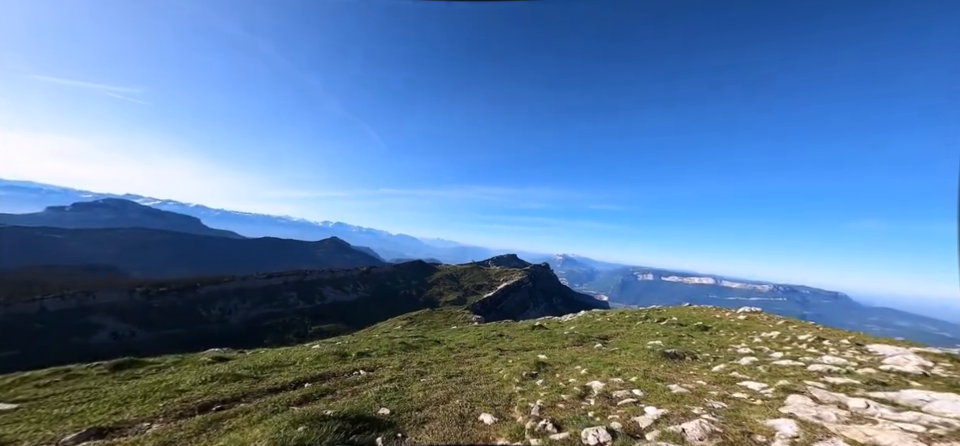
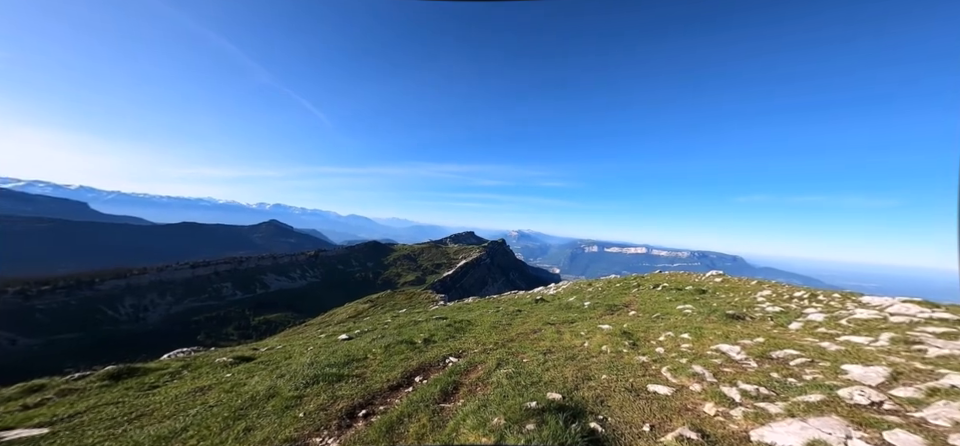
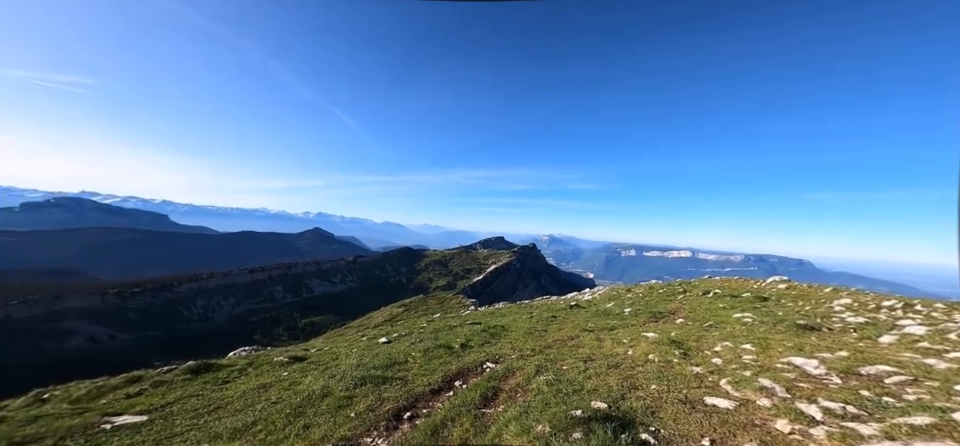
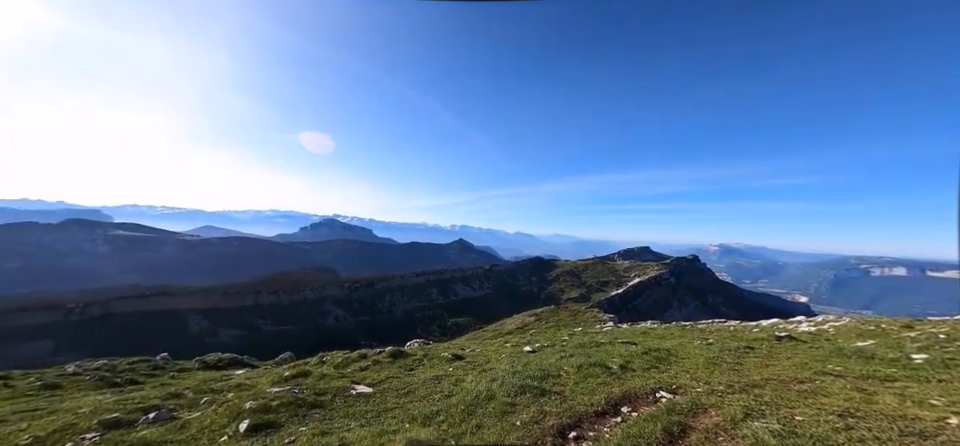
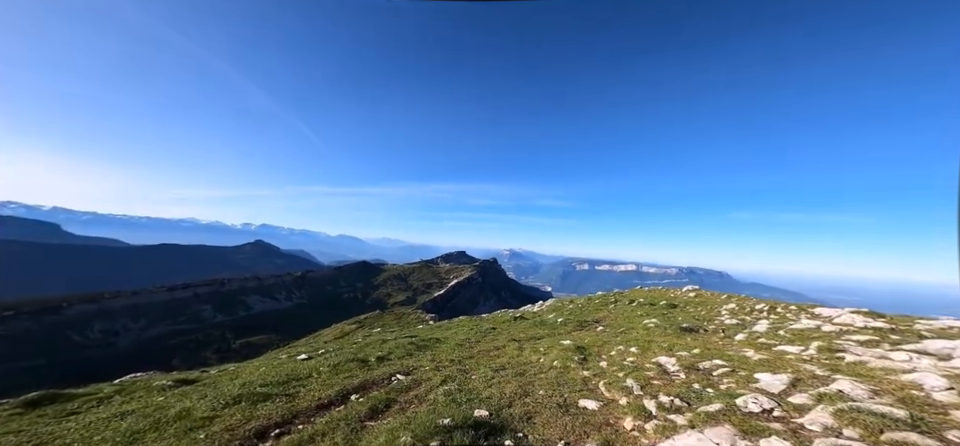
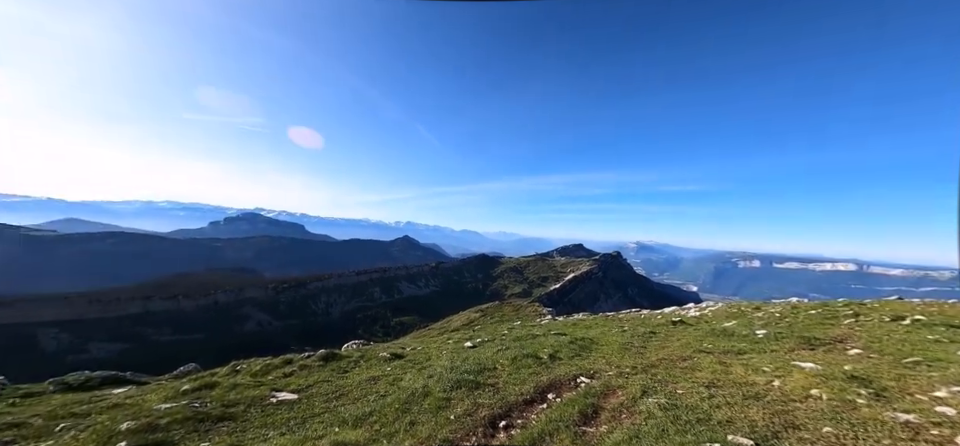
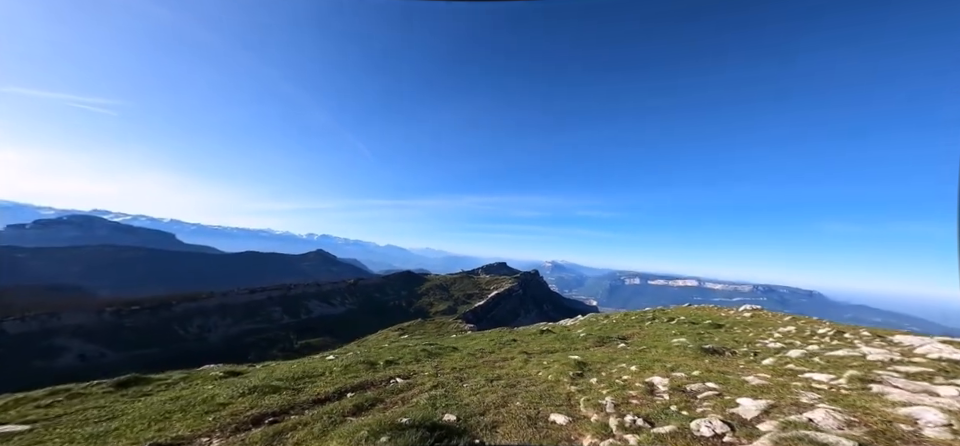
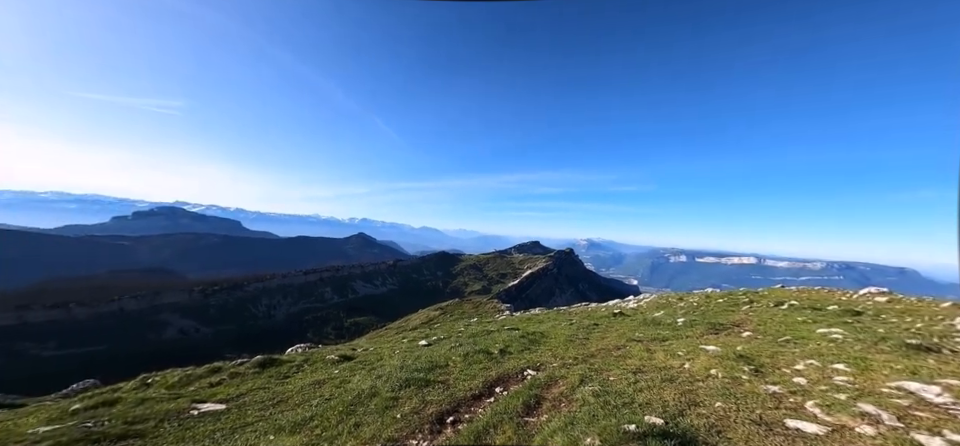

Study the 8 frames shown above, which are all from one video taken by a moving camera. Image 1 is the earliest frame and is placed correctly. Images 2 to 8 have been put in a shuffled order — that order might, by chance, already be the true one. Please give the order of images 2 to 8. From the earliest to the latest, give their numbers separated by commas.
7, 5, 2, 3, 8, 6, 4
